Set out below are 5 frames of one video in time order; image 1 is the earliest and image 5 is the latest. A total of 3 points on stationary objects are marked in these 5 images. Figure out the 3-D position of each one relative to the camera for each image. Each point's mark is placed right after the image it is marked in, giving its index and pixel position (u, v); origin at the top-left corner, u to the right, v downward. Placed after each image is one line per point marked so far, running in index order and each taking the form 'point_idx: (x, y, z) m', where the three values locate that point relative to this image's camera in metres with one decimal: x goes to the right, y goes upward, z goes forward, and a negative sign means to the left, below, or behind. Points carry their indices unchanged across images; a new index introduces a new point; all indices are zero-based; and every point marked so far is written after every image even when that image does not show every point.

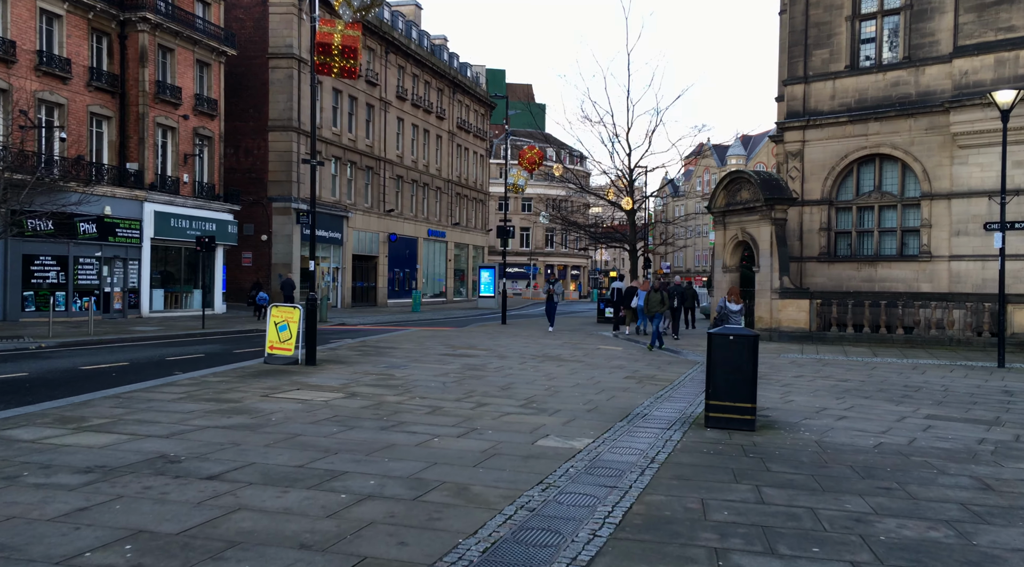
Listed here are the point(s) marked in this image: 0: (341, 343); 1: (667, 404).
0: (-3.4, -1.2, +18.4) m
1: (+1.8, -1.4, +10.8) m
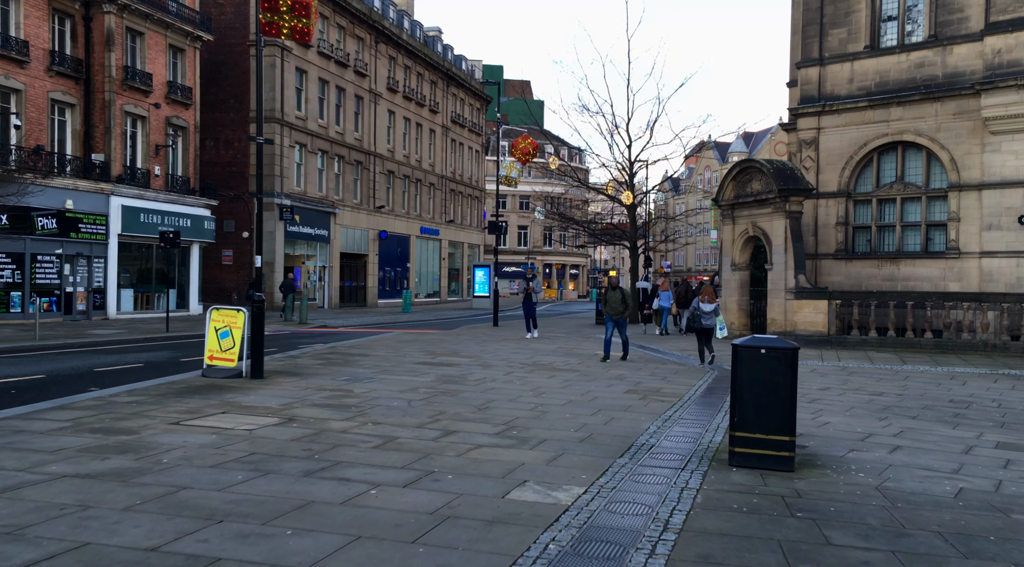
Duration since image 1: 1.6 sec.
0: (-3.6, -1.2, +16.4) m
1: (+1.6, -1.4, +8.8) m
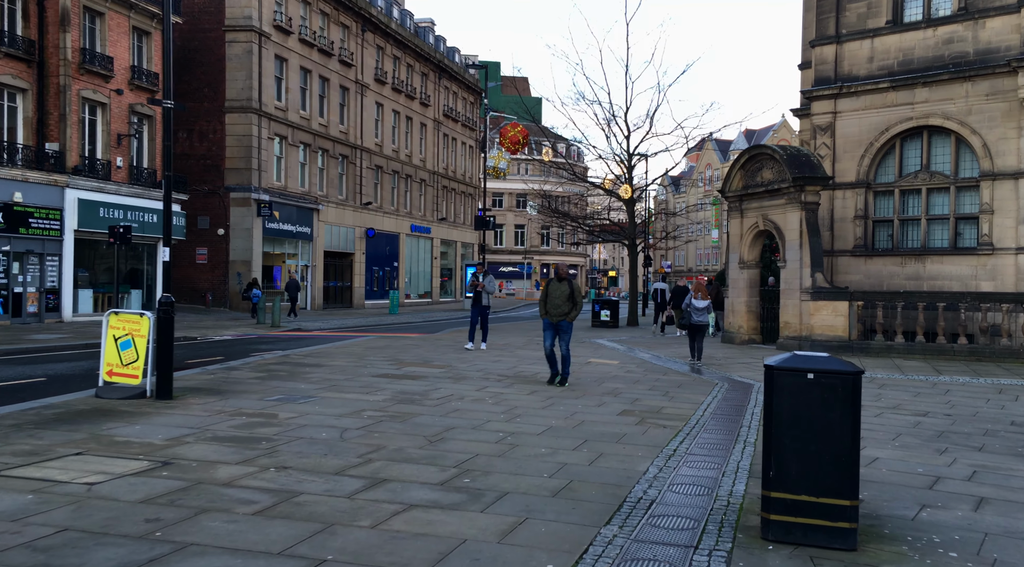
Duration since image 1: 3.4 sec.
0: (-4.0, -1.2, +14.3) m
1: (+1.3, -1.4, +6.7) m
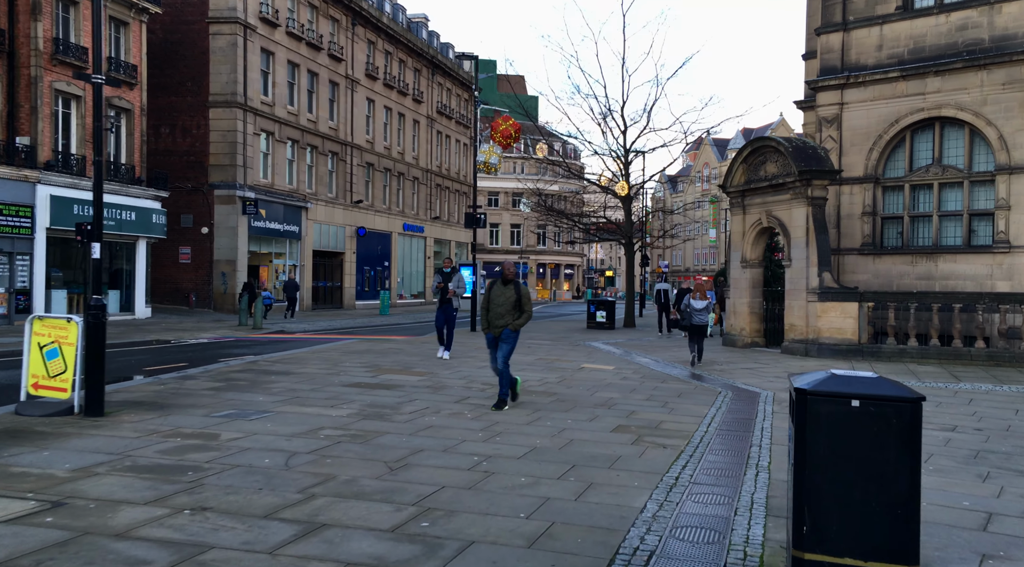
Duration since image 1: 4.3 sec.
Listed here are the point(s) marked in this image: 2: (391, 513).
0: (-4.2, -1.2, +13.2) m
1: (+1.1, -1.4, +5.6) m
2: (-0.7, -1.3, +5.3) m
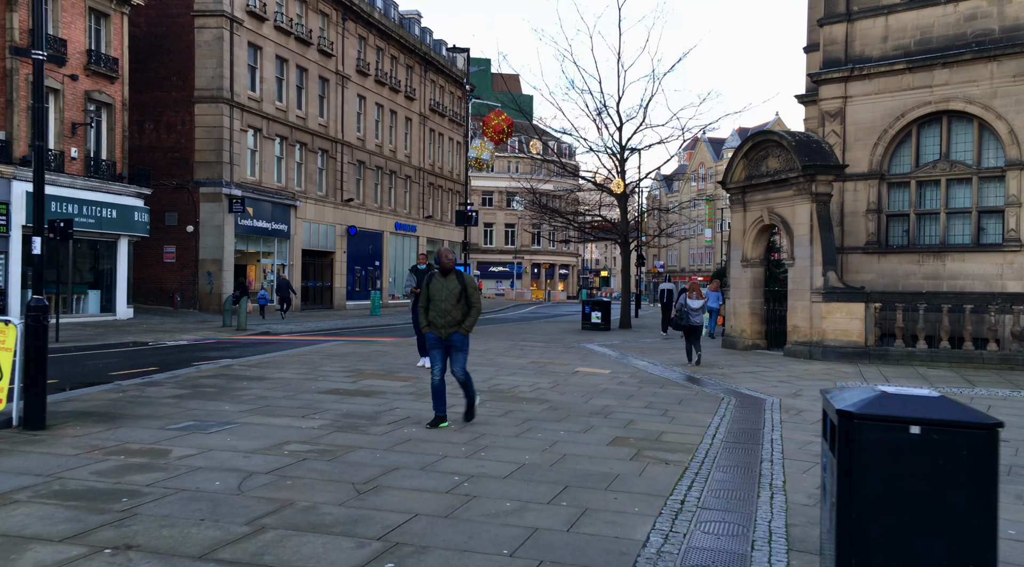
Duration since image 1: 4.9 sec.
0: (-4.3, -1.2, +12.4) m
1: (+1.0, -1.4, +4.9) m
2: (-0.8, -1.3, +4.6) m
